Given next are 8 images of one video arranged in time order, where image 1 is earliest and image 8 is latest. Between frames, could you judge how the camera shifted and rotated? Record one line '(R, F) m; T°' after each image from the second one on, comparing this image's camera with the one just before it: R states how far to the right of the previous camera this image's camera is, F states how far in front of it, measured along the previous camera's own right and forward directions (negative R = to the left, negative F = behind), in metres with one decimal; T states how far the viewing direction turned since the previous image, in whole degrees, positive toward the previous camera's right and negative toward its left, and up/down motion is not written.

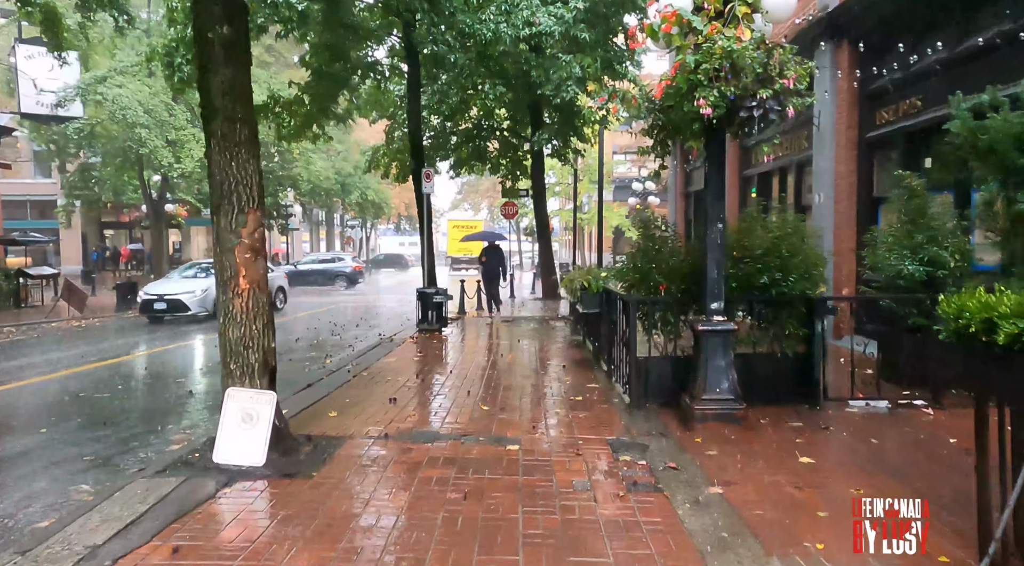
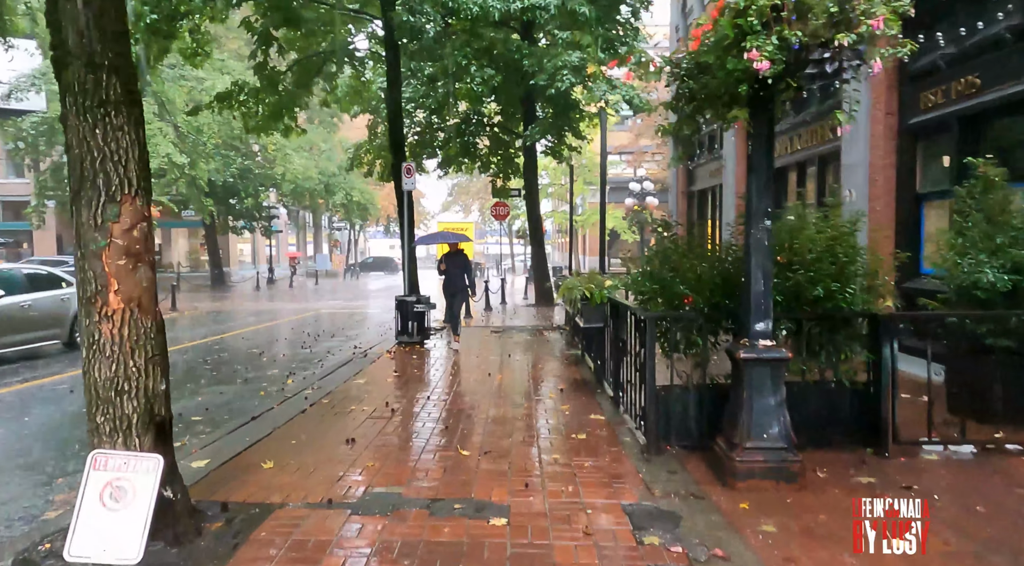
(0.0, +1.5) m; +1°
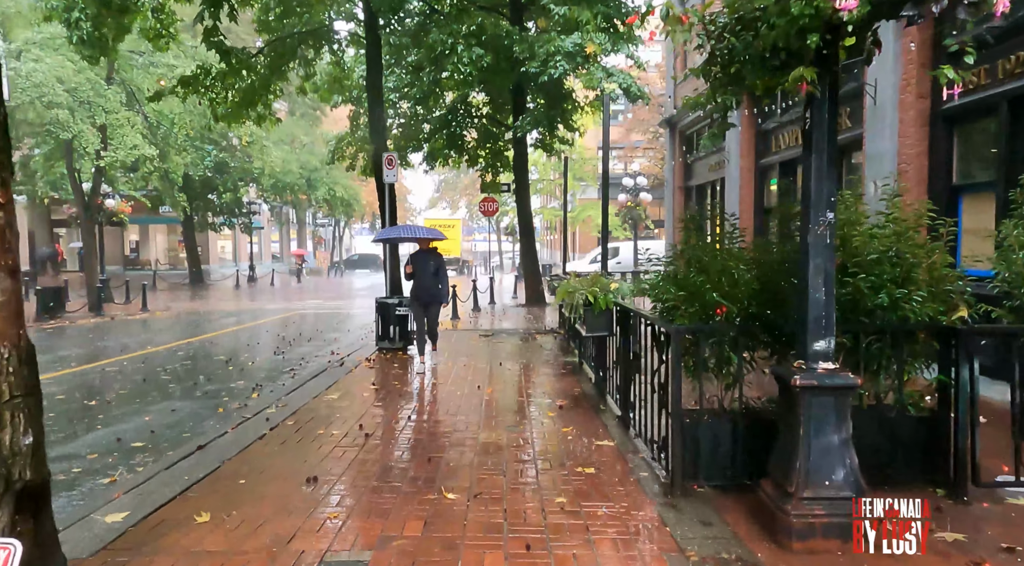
(-0.1, +1.1) m; +1°
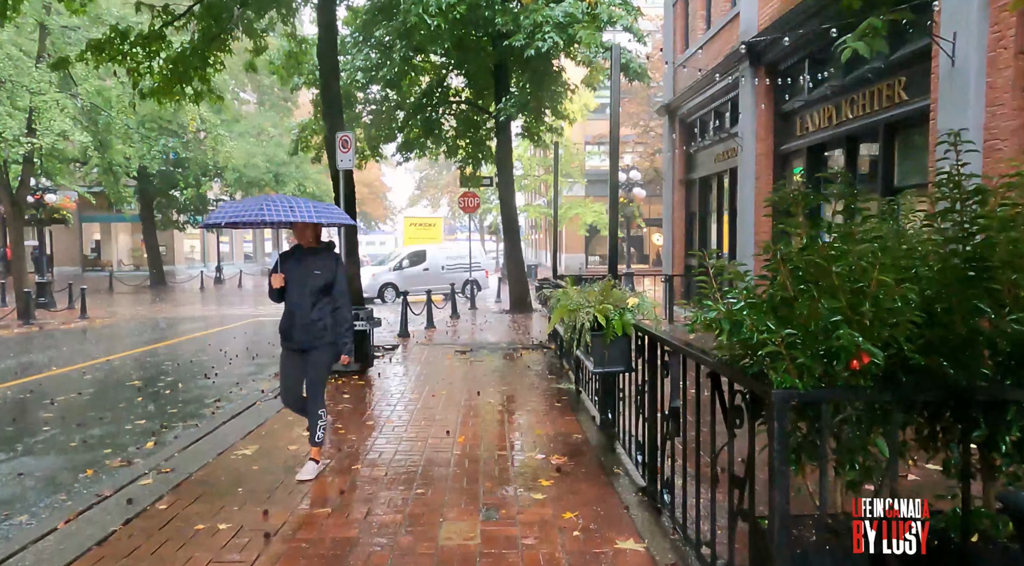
(0.0, +2.2) m; +1°
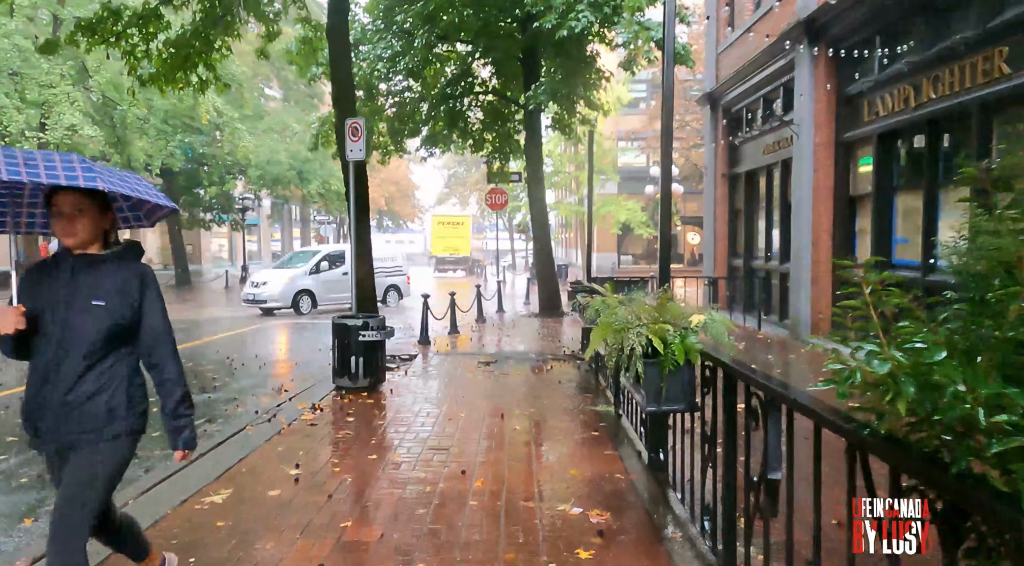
(0.0, +1.2) m; -2°
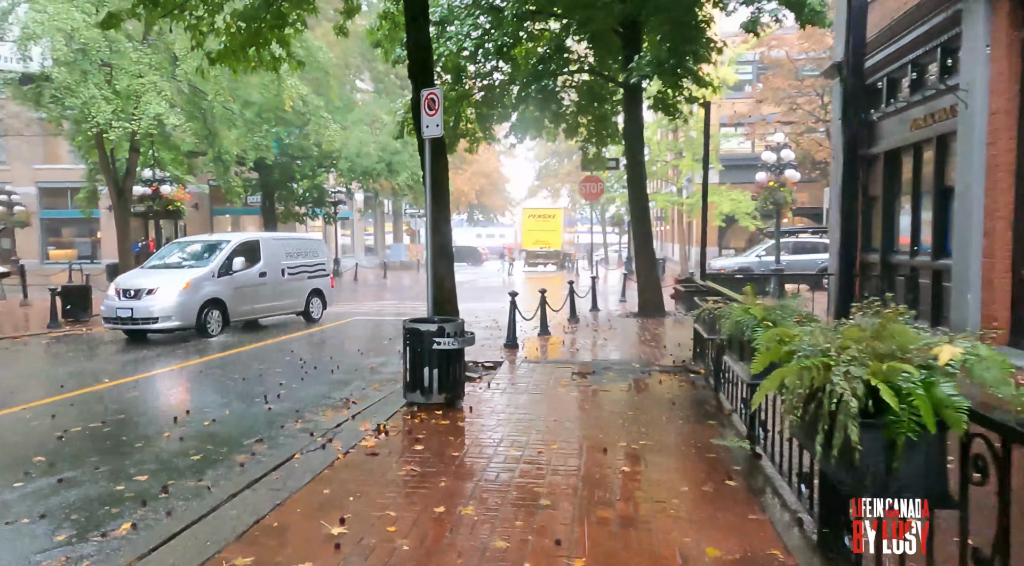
(-0.1, +1.5) m; -7°
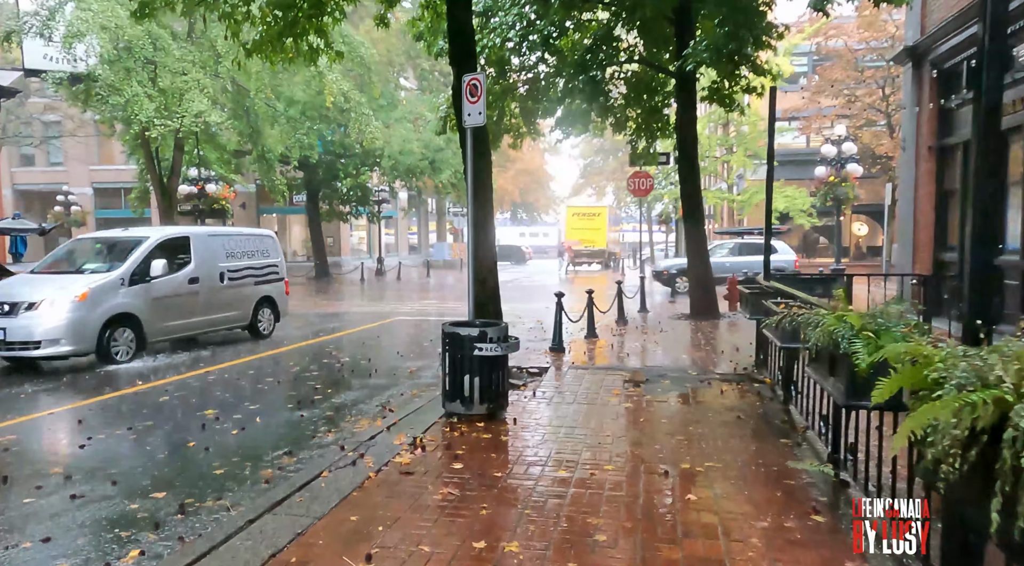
(0.0, +0.6) m; -3°
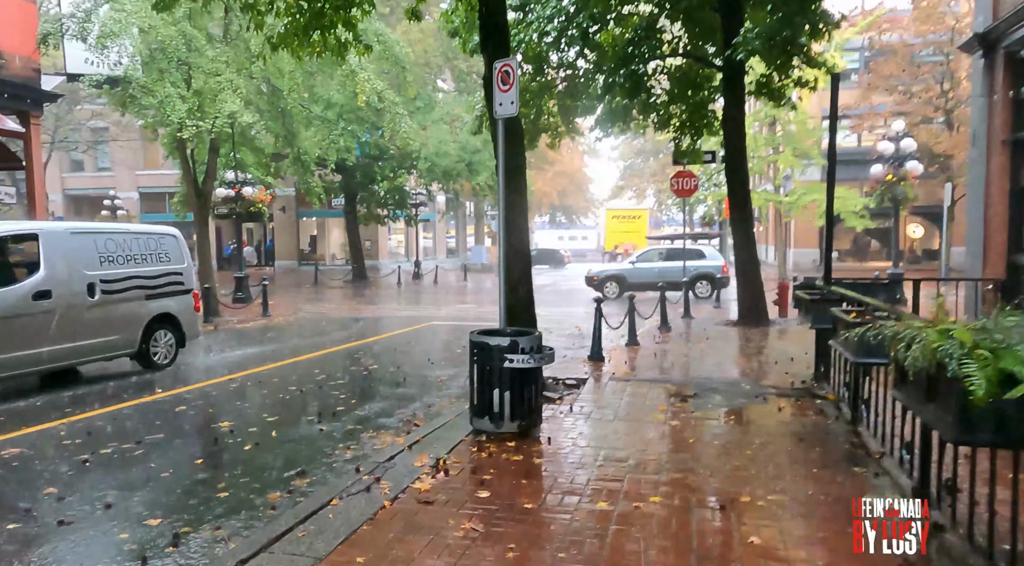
(0.0, +0.7) m; -3°
